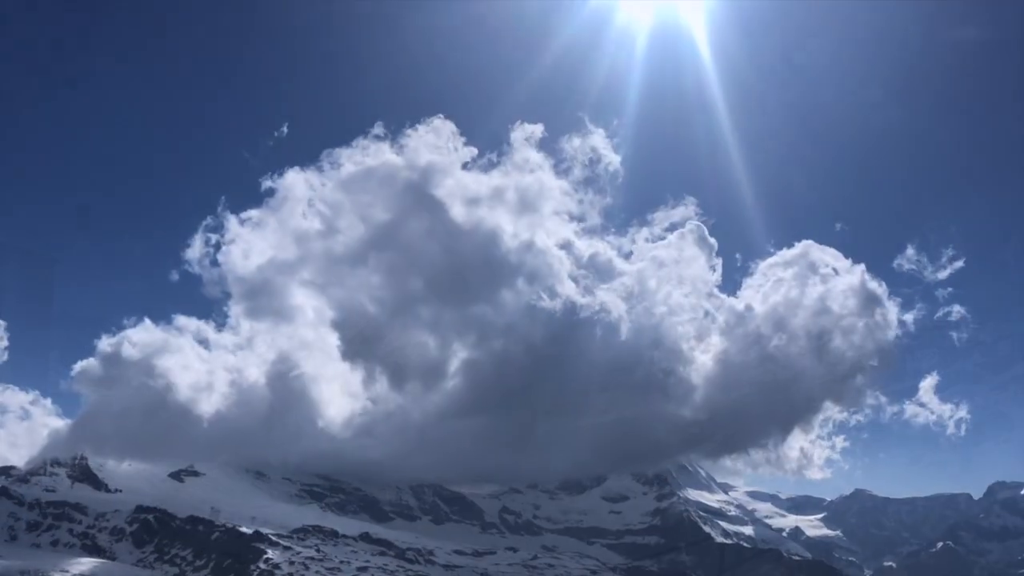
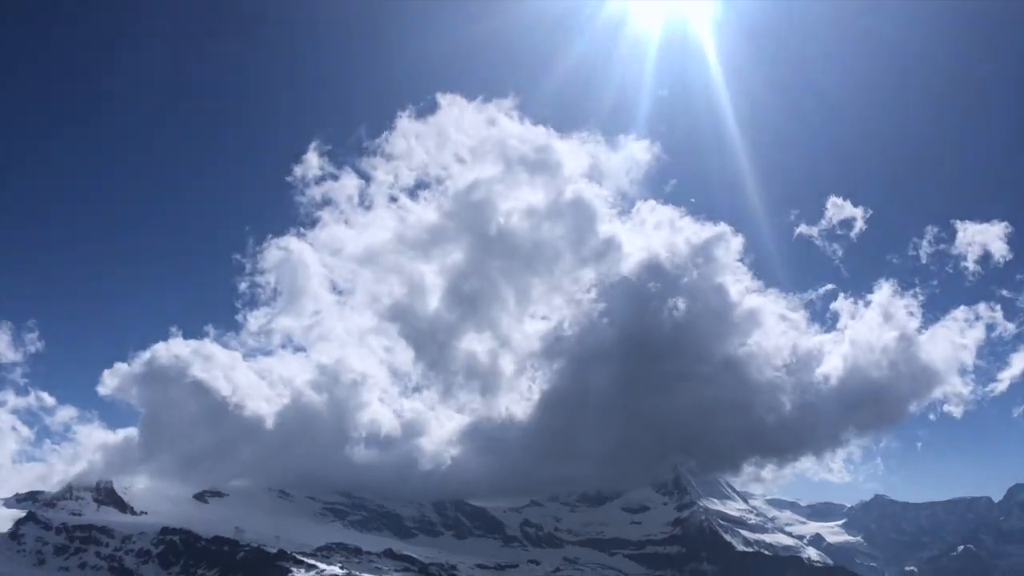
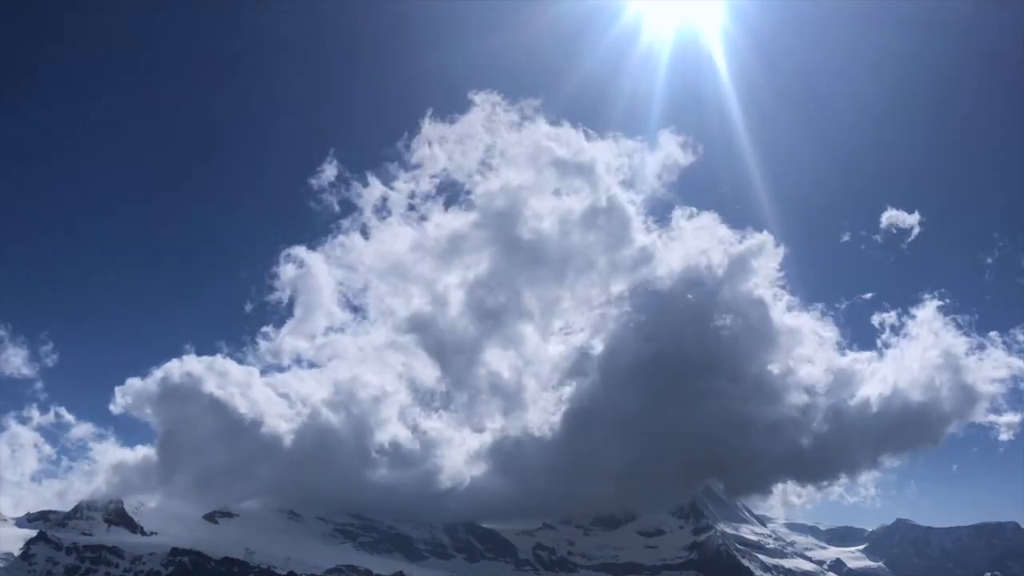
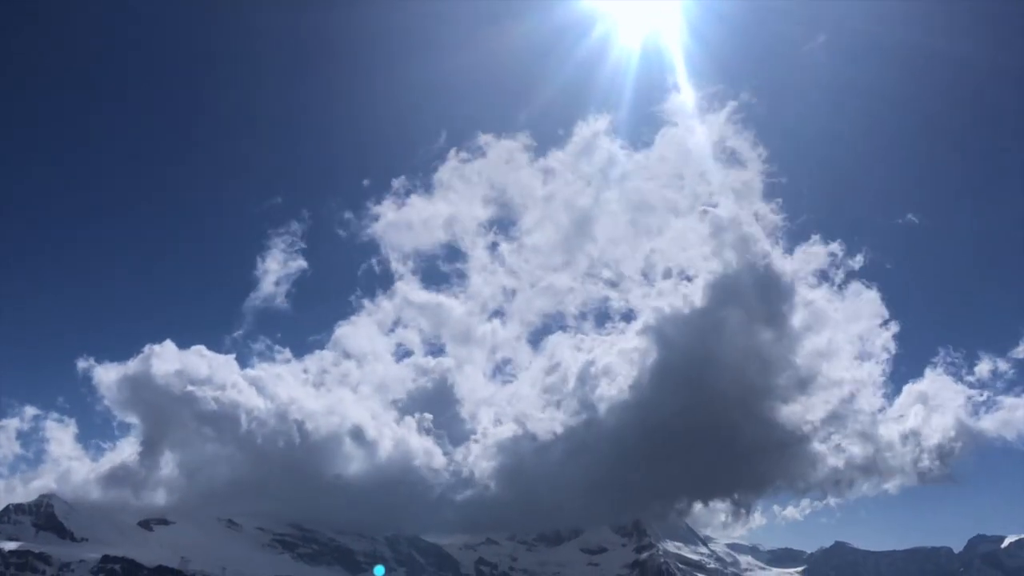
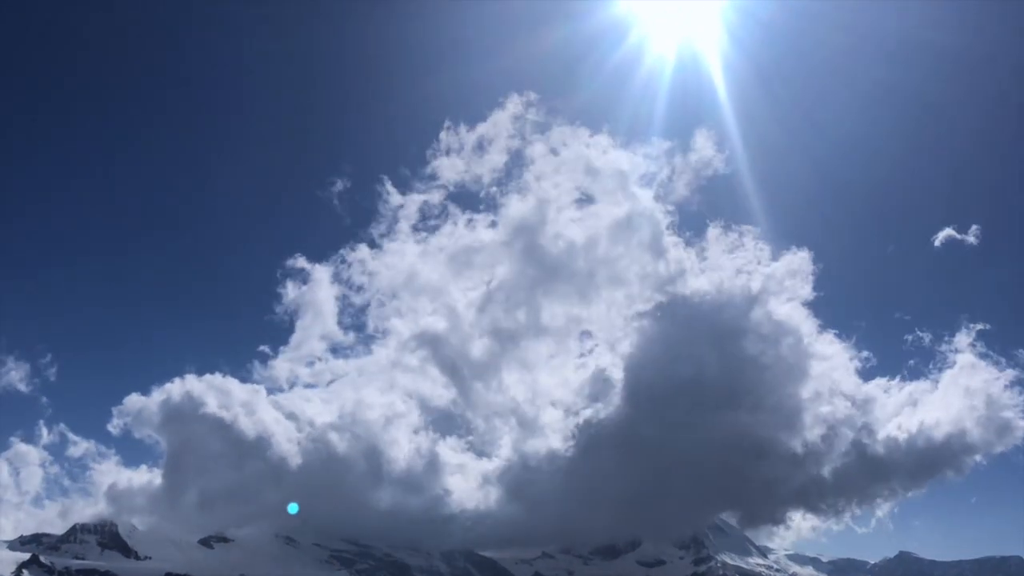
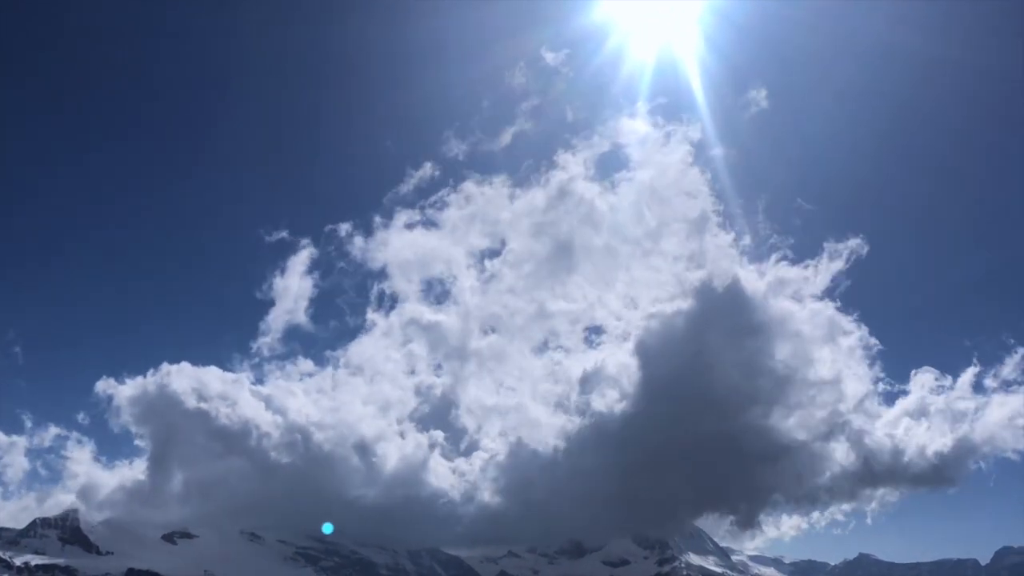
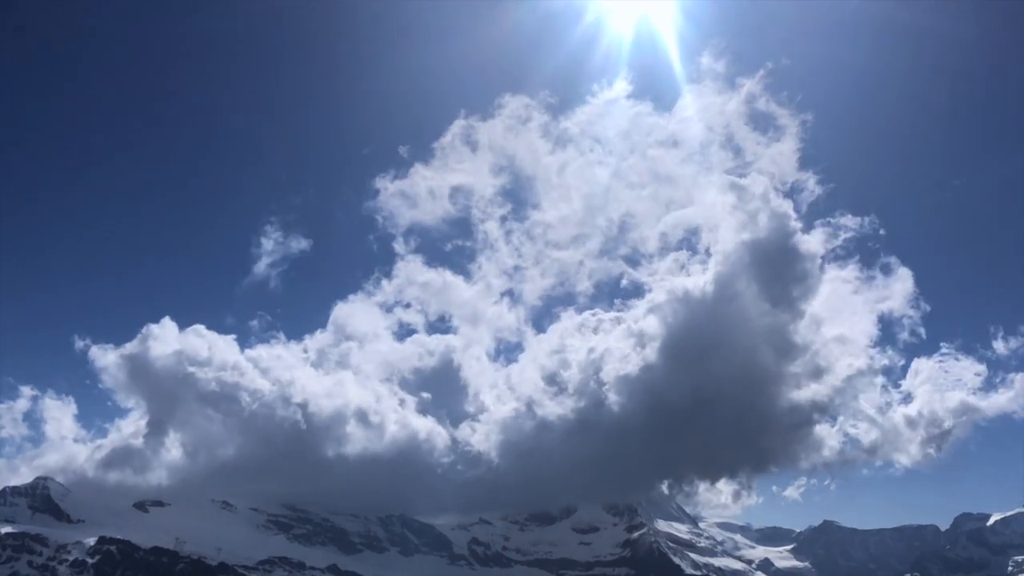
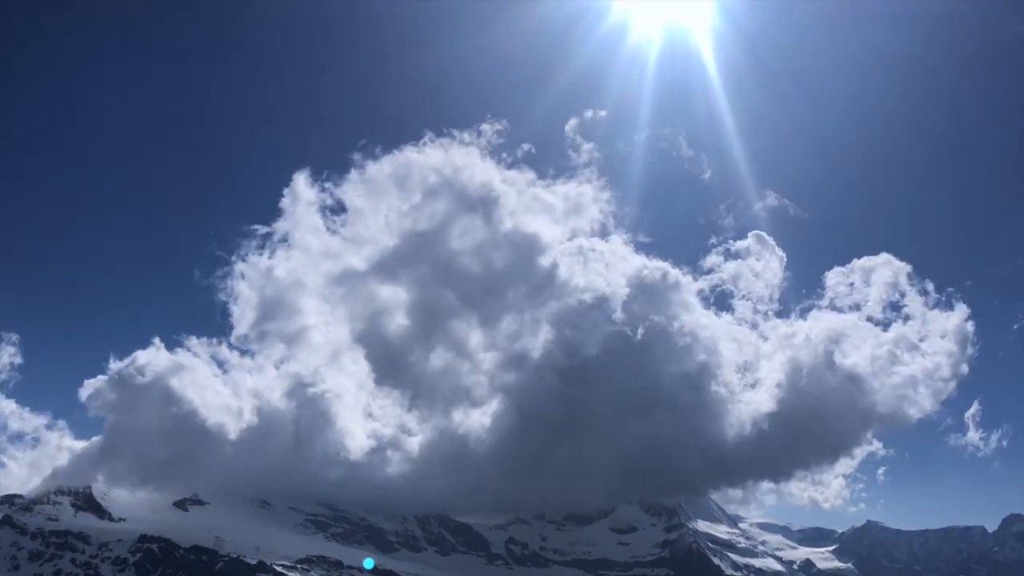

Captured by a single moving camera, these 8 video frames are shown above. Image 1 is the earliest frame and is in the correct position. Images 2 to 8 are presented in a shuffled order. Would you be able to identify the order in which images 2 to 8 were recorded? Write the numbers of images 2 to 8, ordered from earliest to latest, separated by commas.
8, 2, 3, 5, 6, 4, 7
